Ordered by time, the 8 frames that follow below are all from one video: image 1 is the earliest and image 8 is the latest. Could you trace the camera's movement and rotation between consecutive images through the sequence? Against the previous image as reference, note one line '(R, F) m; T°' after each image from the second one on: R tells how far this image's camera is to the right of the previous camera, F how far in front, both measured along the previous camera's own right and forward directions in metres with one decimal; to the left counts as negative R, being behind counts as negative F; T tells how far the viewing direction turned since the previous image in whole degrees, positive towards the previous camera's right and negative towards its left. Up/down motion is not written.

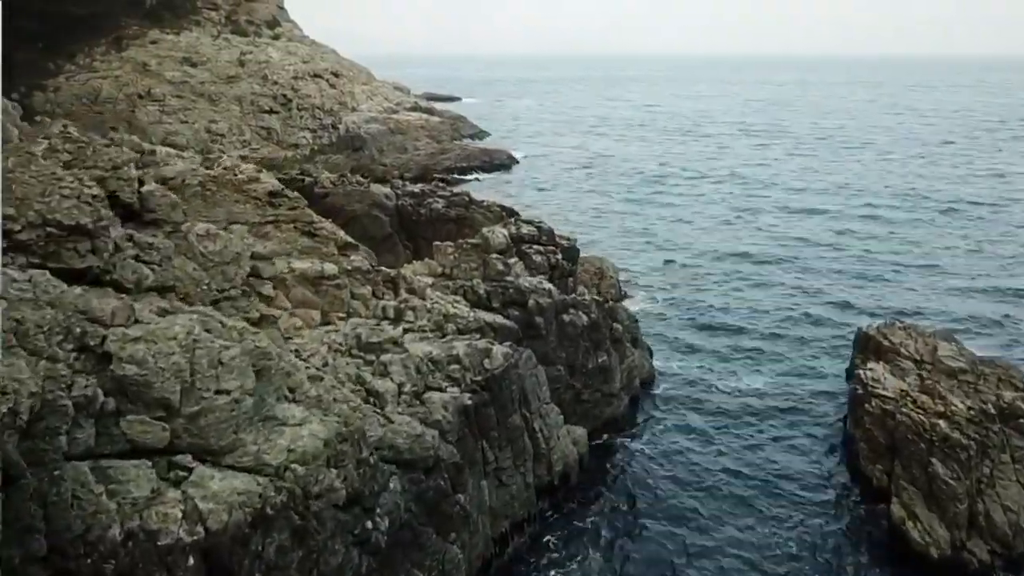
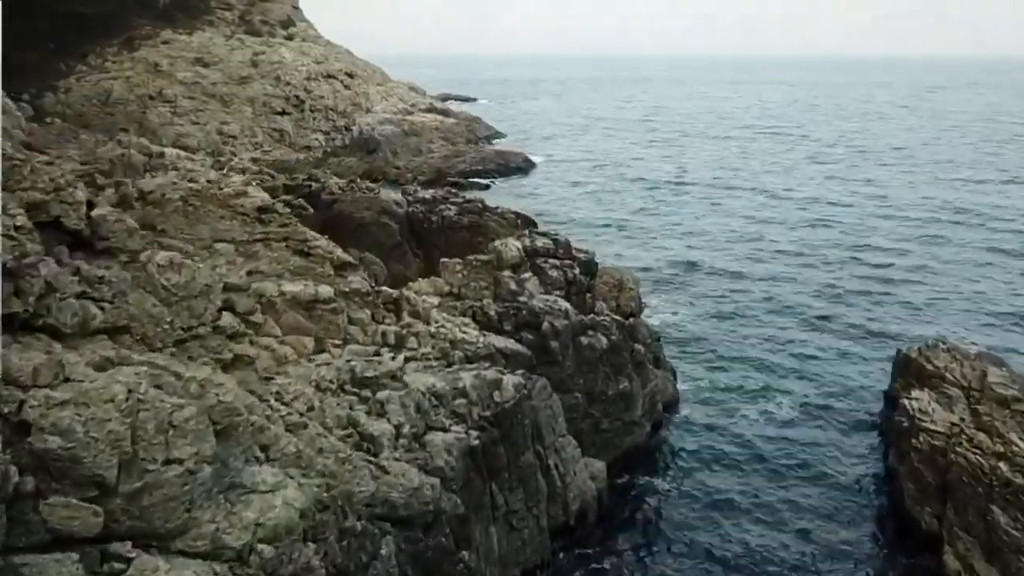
(0.0, +1.1) m; -1°
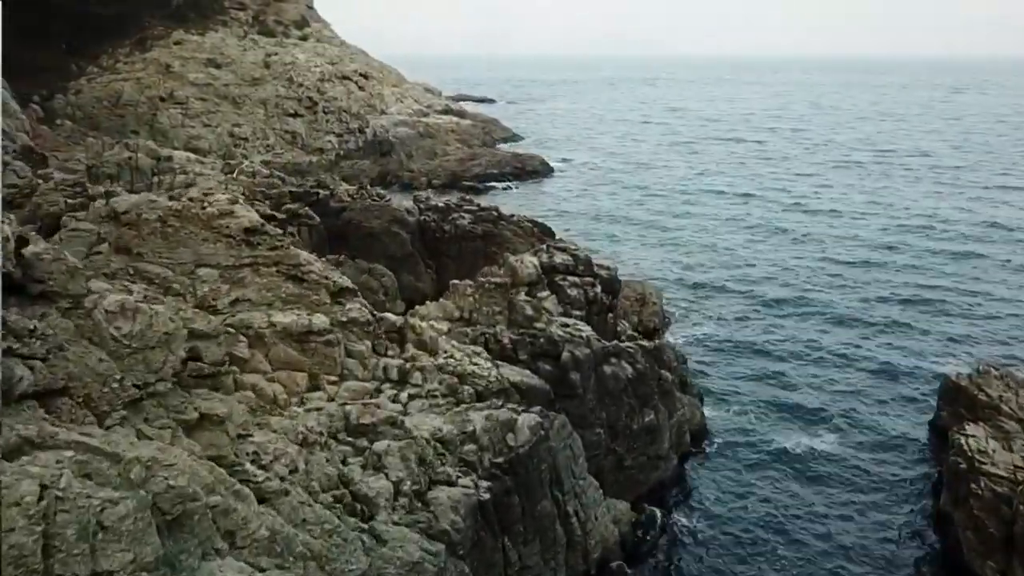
(0.0, +1.1) m; -1°
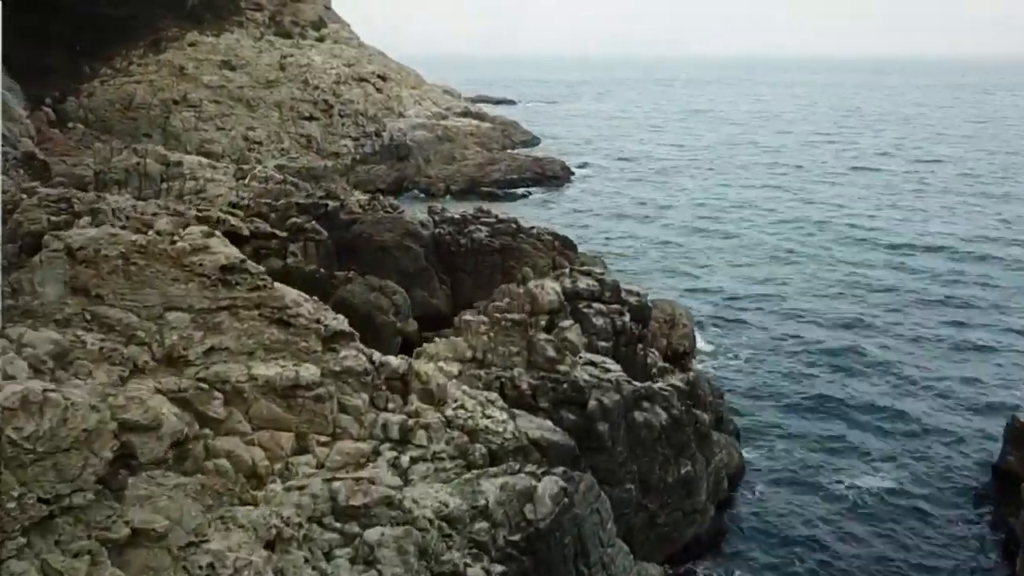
(0.0, +1.3) m; -1°
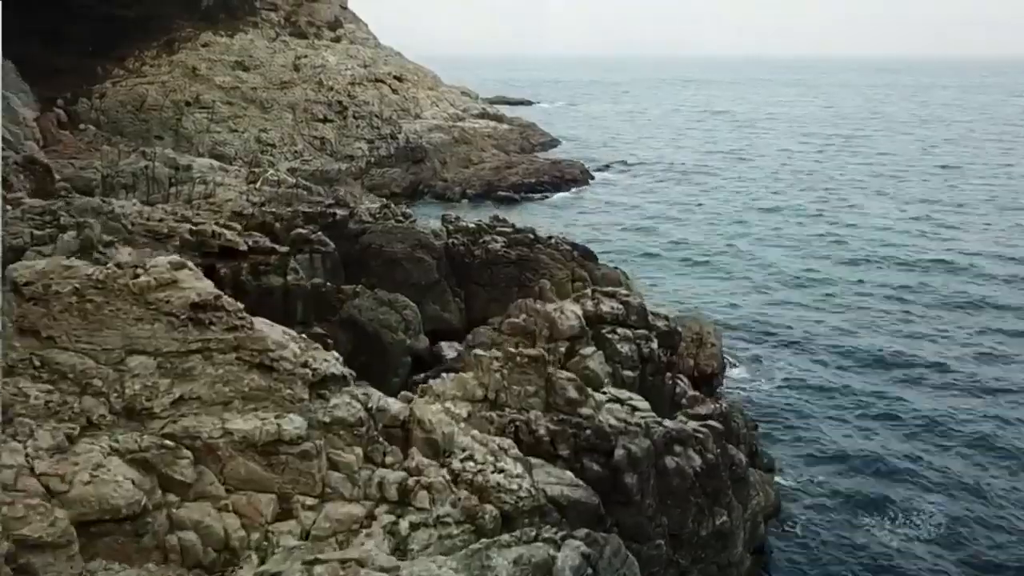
(0.0, +1.1) m; -1°
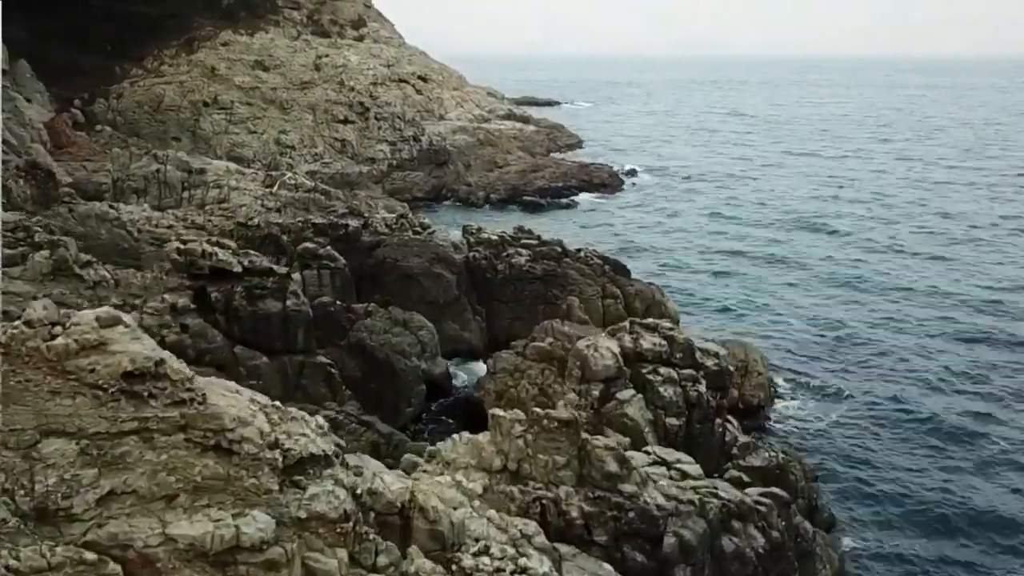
(0.0, +1.6) m; -2°
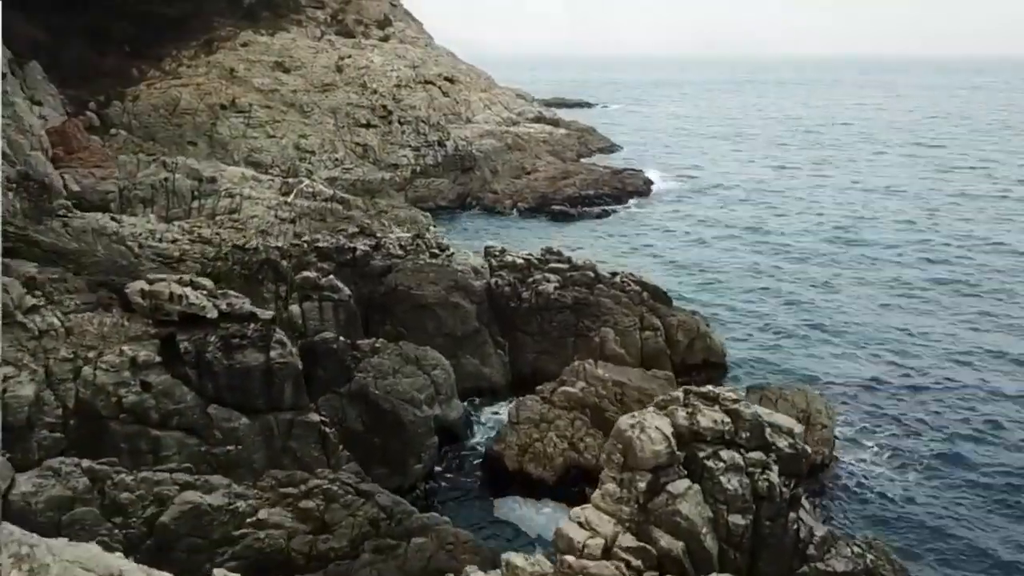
(0.0, +2.1) m; -2°
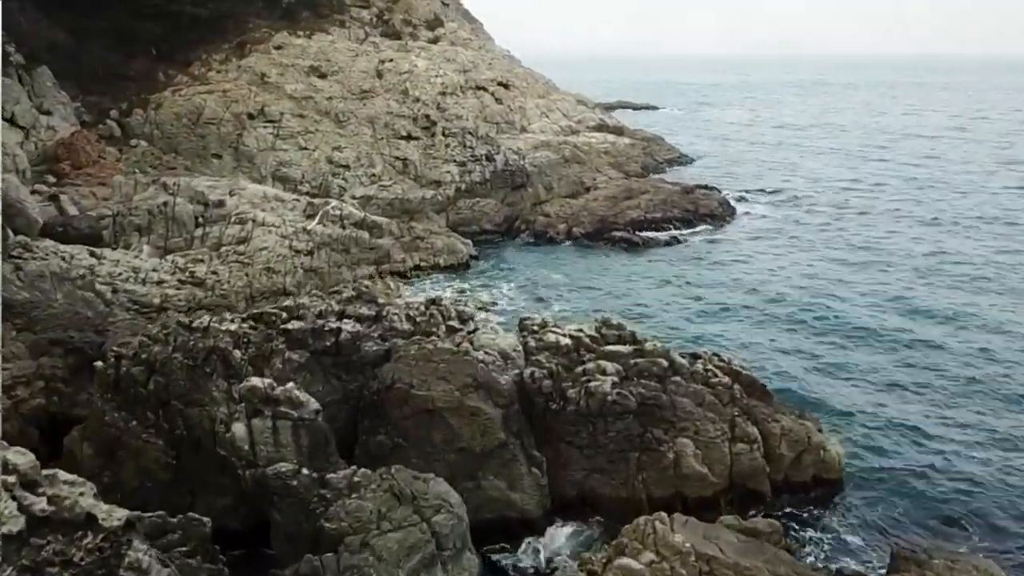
(+0.3, +4.6) m; -4°
